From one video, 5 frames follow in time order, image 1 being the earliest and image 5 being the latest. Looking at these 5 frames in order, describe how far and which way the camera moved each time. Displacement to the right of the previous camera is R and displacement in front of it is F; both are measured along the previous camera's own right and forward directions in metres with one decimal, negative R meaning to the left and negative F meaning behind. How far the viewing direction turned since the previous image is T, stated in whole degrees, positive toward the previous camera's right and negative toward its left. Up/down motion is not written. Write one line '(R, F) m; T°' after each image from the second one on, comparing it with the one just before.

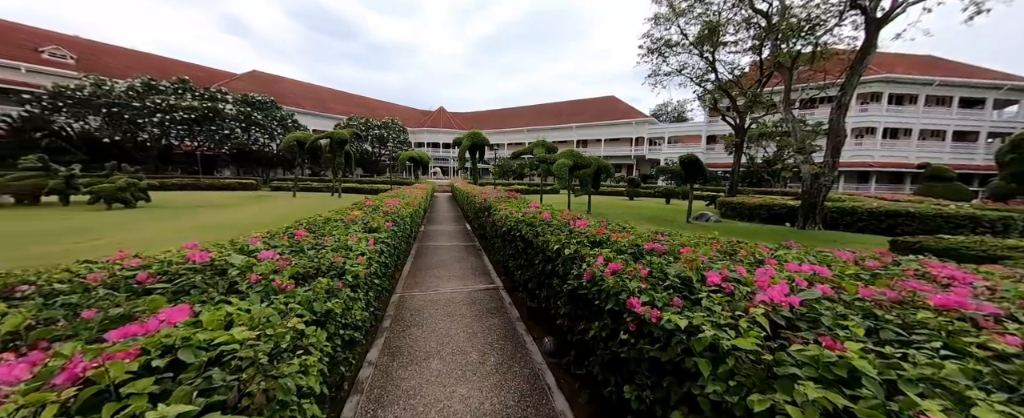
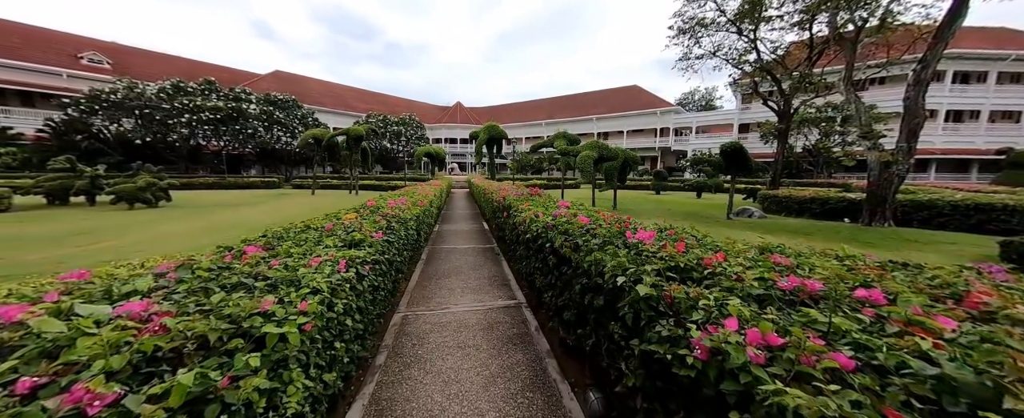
(-0.1, +0.7) m; -3°
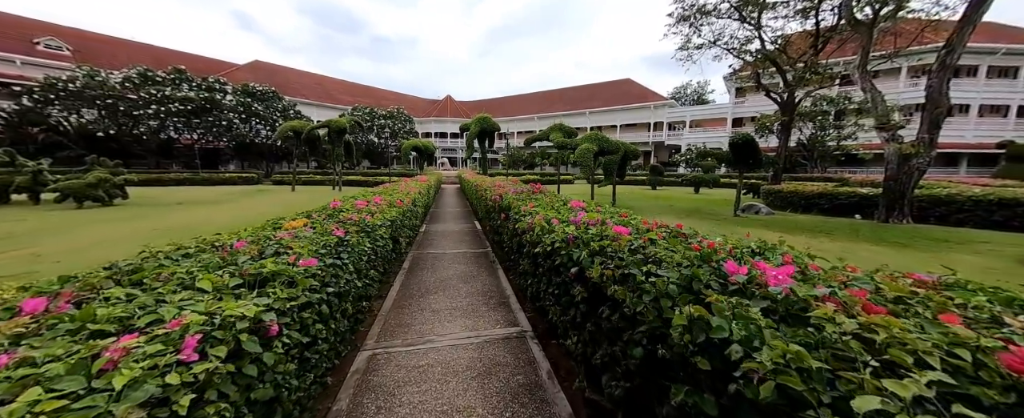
(-0.1, +0.7) m; +2°
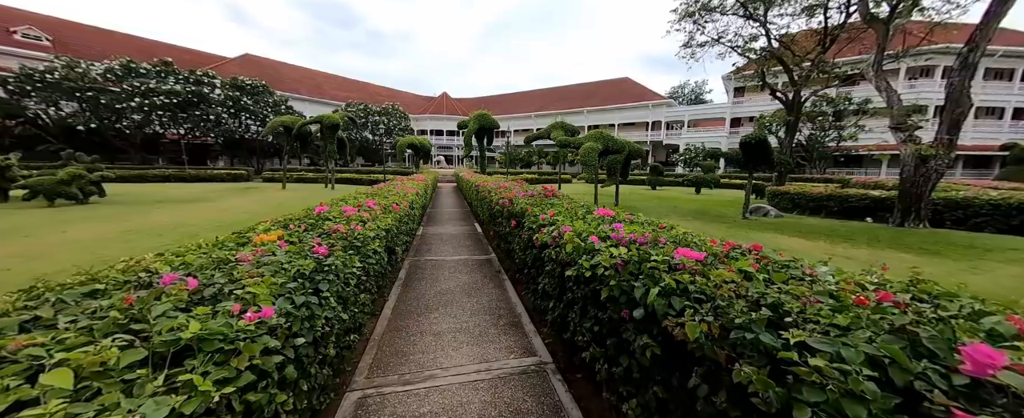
(-0.2, +0.4) m; +1°
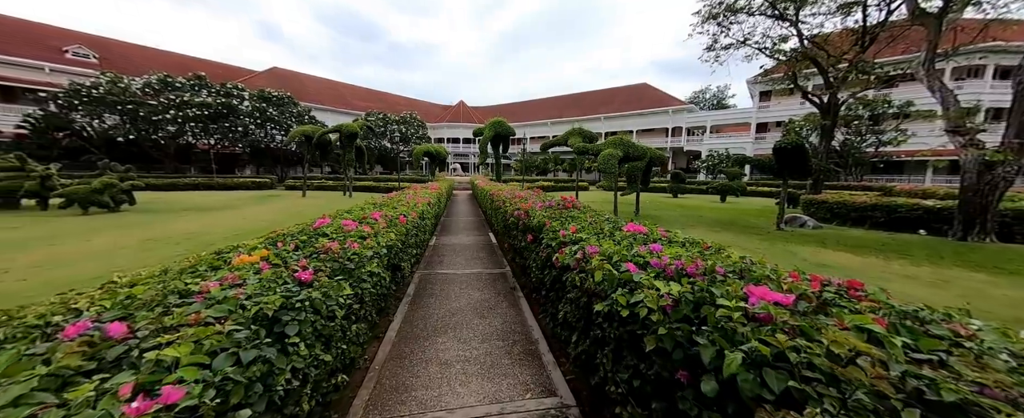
(0.0, +0.3) m; -3°
